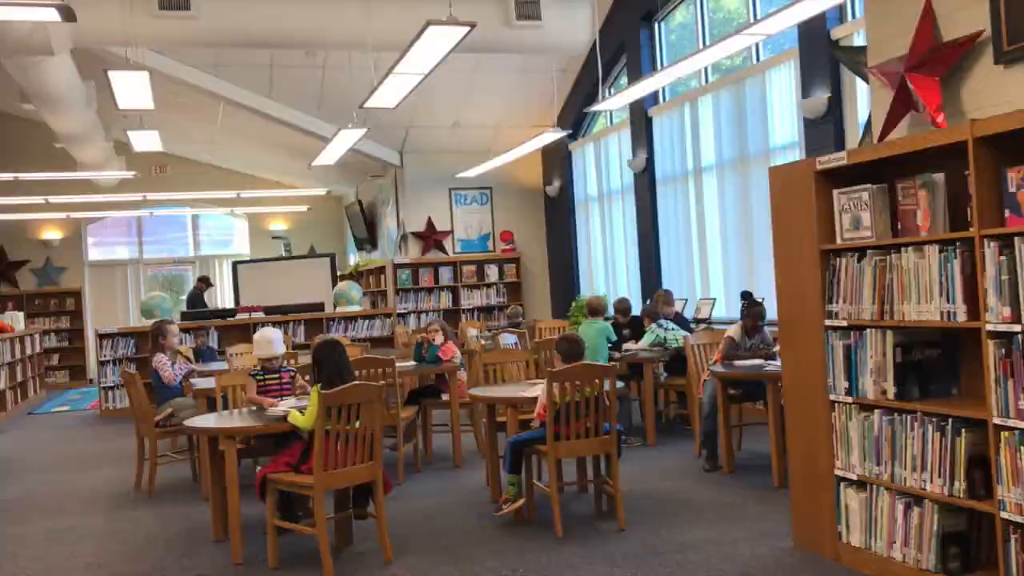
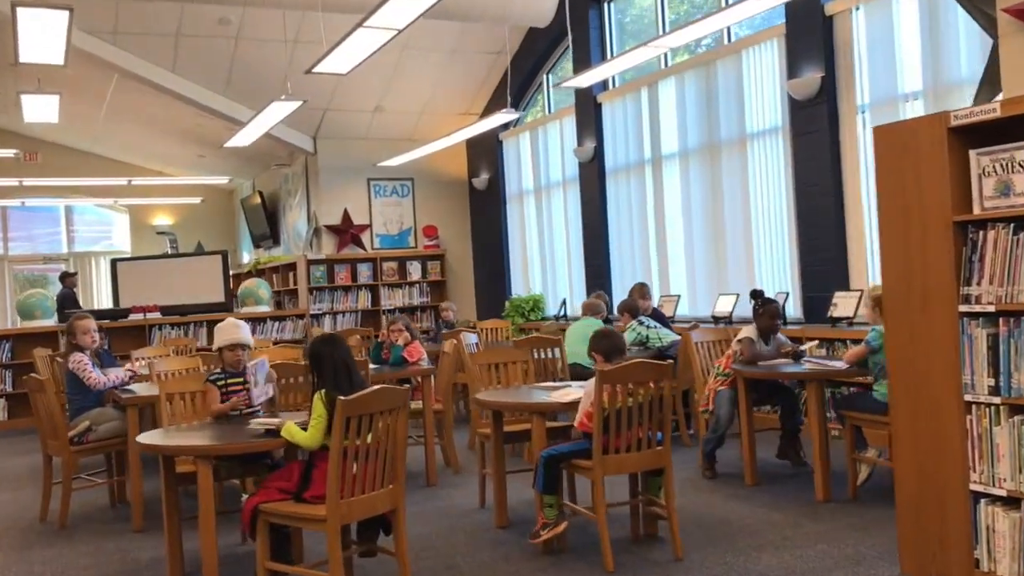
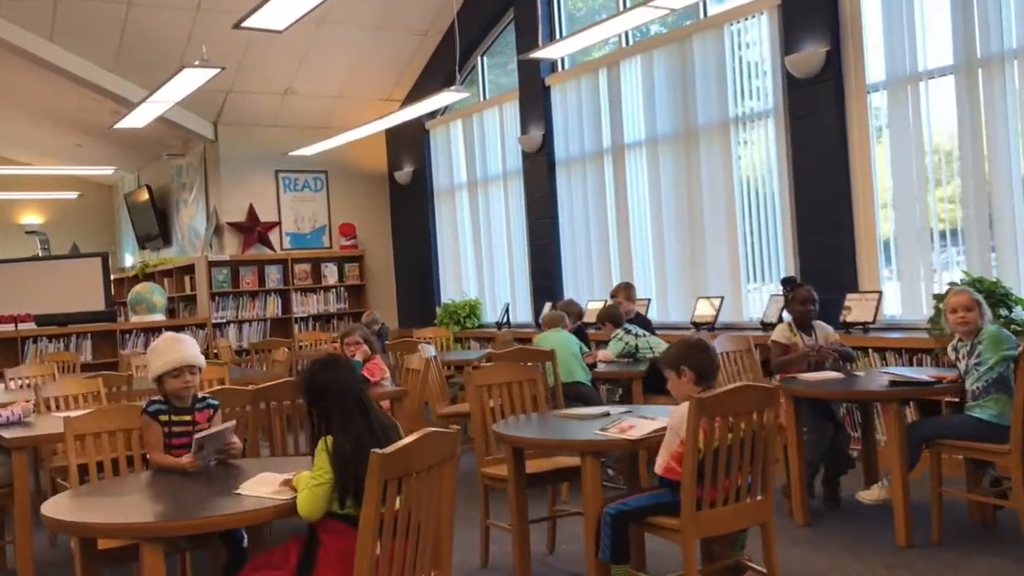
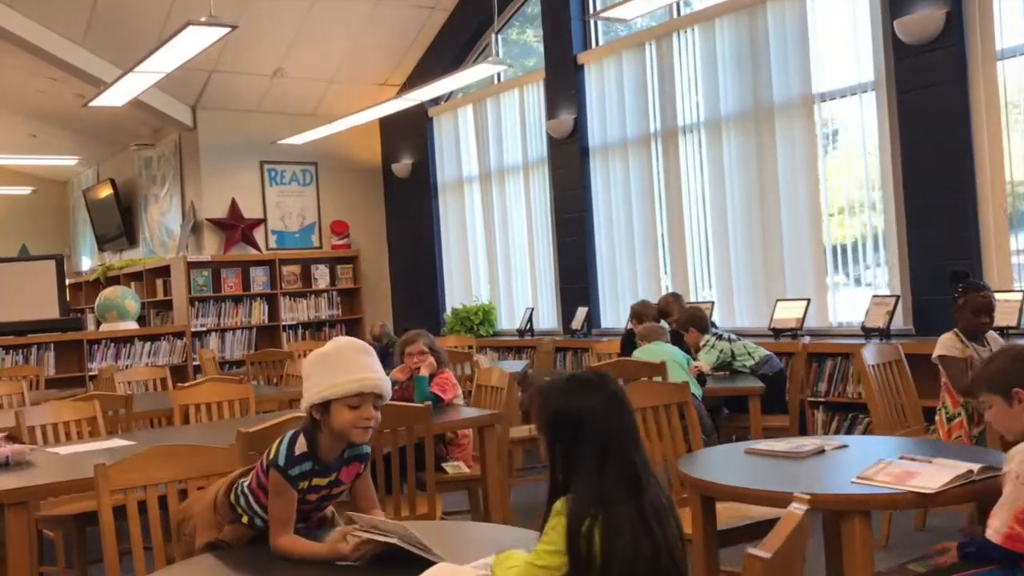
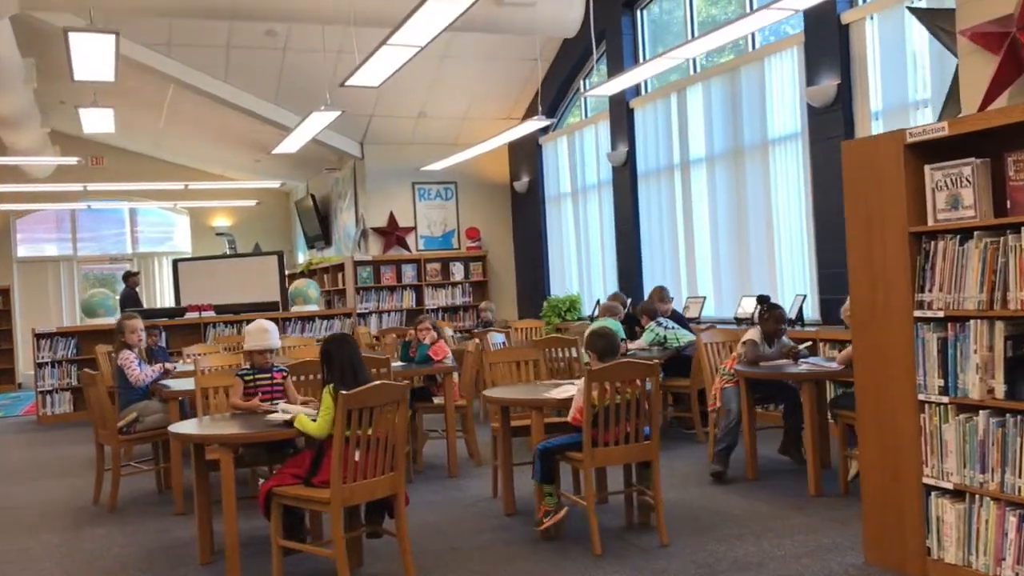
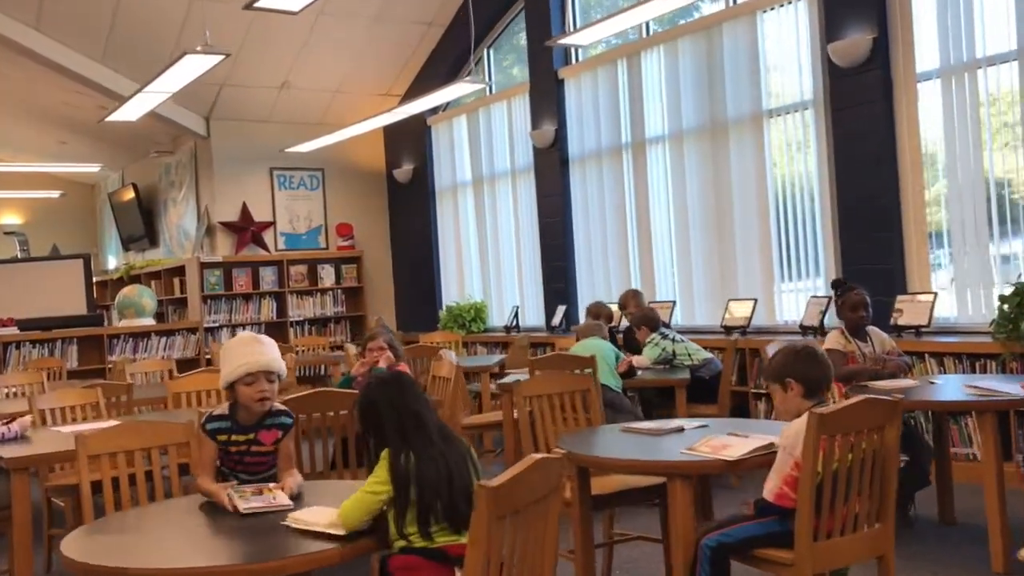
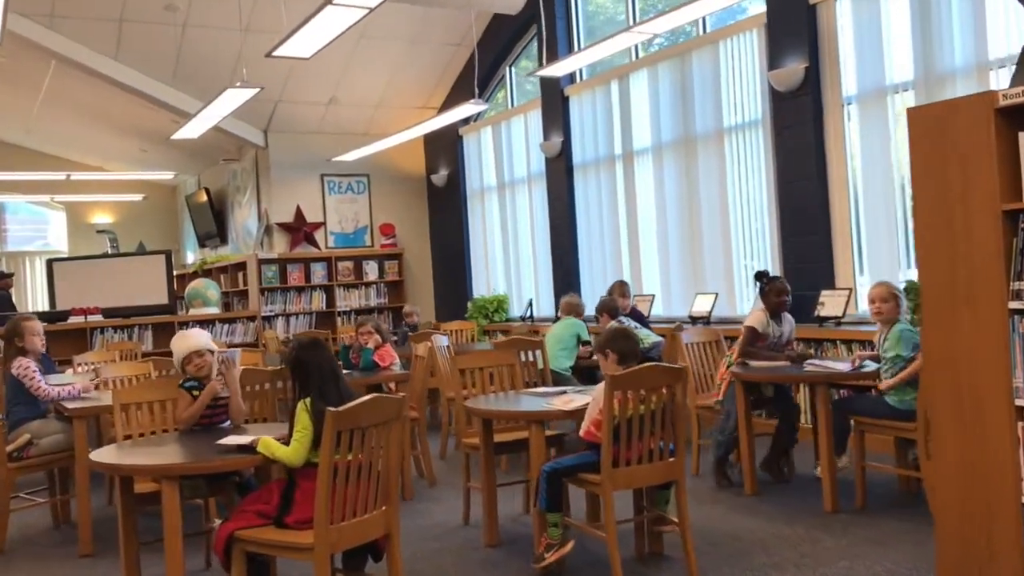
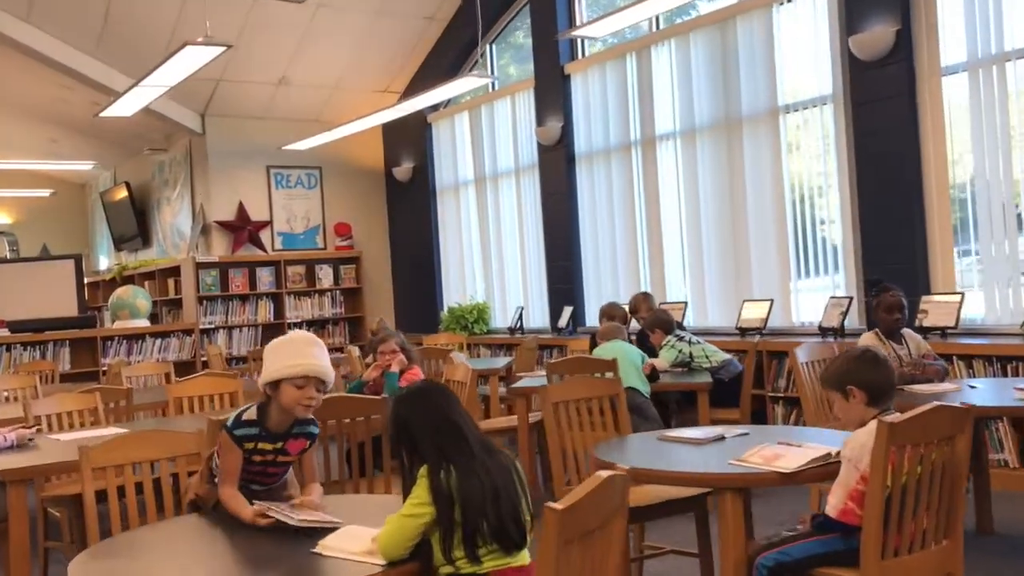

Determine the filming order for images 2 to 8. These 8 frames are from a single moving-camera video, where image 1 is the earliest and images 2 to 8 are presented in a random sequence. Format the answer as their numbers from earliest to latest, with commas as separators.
5, 2, 7, 3, 6, 8, 4
